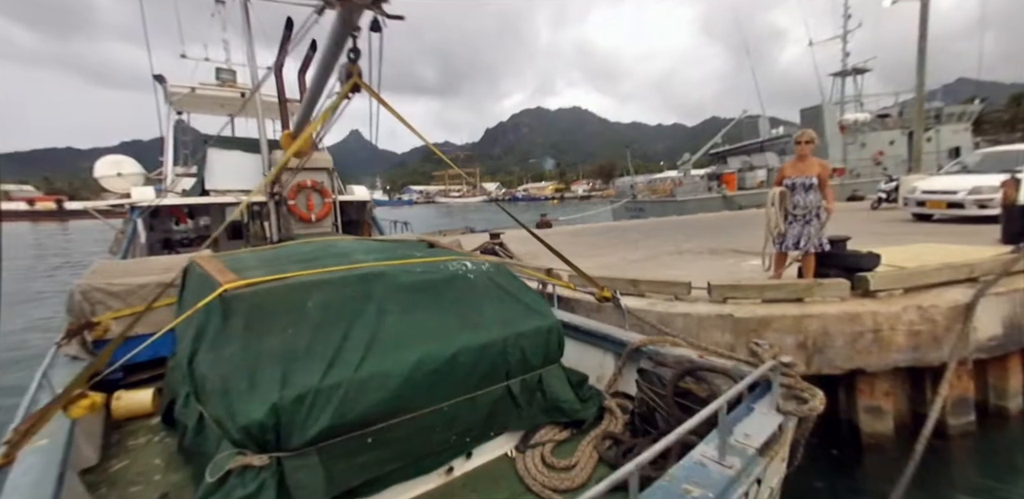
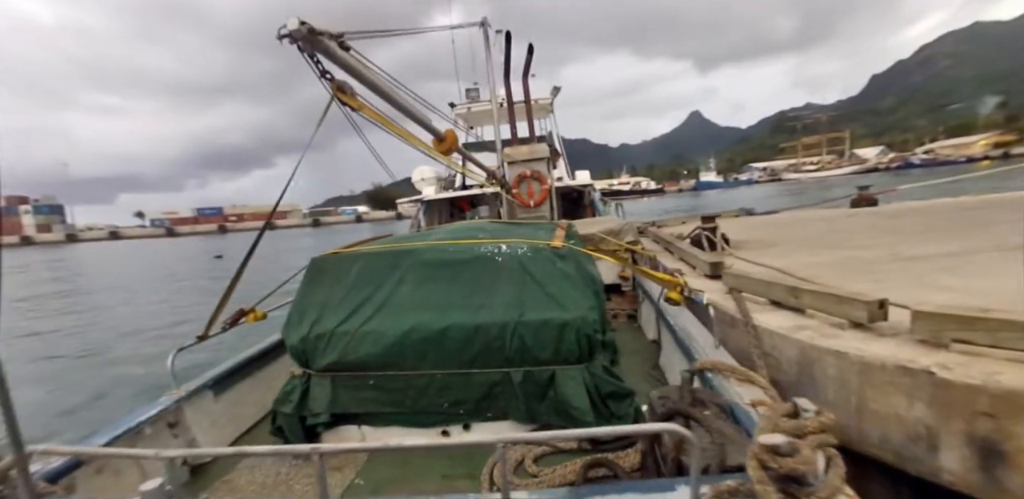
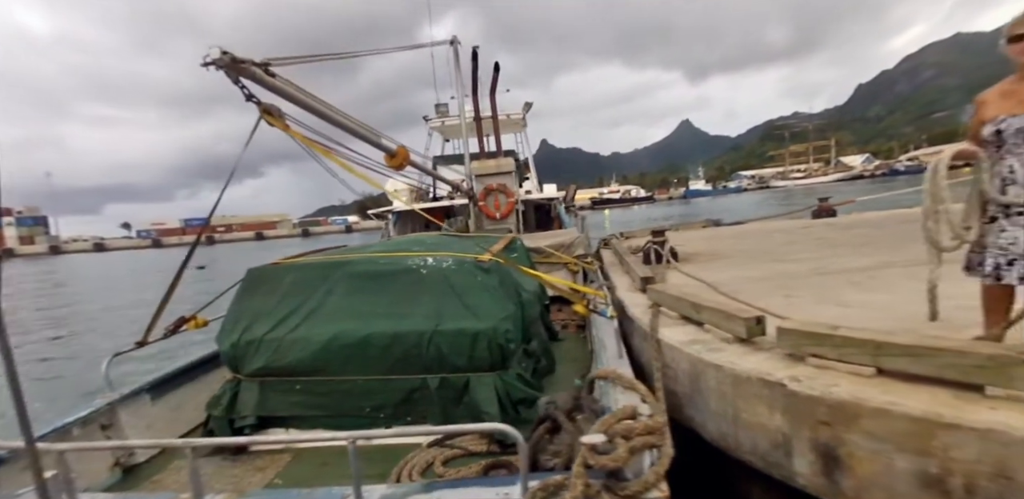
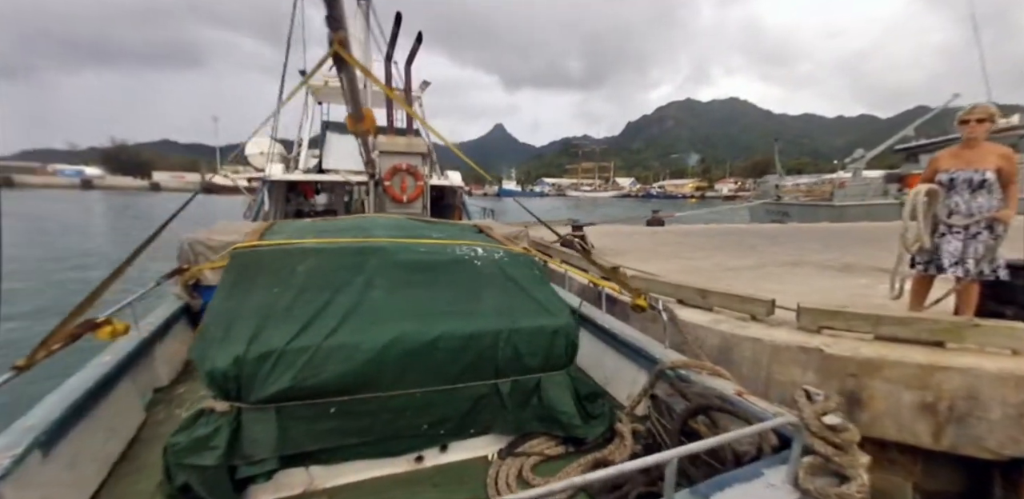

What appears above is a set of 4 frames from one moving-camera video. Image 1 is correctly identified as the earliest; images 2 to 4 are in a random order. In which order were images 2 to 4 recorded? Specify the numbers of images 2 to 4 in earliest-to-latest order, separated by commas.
4, 2, 3
